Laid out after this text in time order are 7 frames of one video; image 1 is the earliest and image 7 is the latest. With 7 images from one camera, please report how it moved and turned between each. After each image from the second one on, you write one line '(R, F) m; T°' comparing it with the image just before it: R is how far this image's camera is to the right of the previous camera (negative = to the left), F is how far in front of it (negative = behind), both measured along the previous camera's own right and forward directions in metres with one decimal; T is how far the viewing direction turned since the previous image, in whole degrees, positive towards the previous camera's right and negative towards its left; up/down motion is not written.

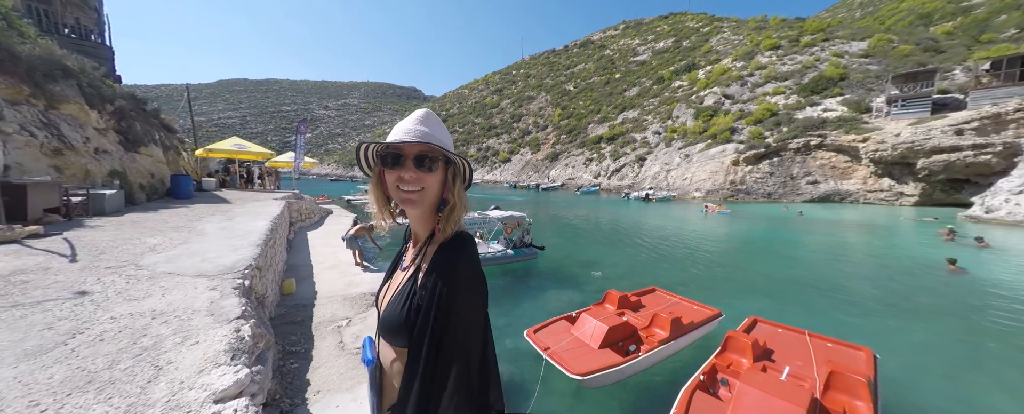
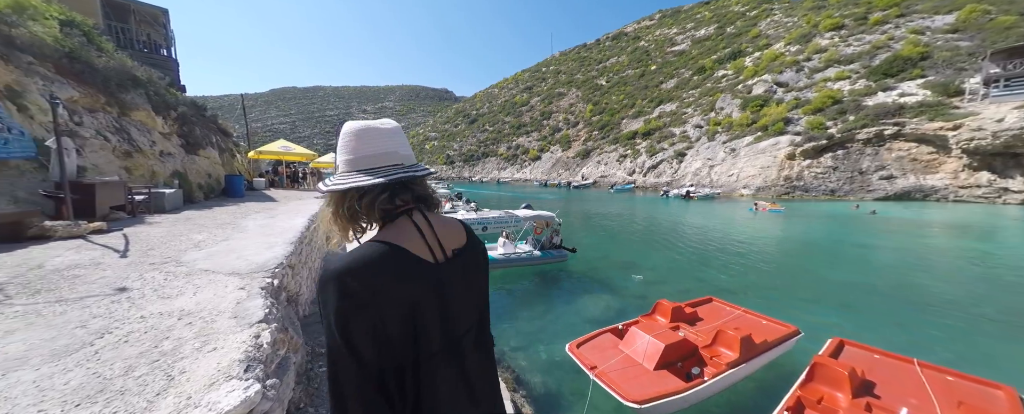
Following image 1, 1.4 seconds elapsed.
(-0.1, +0.5) m; -6°
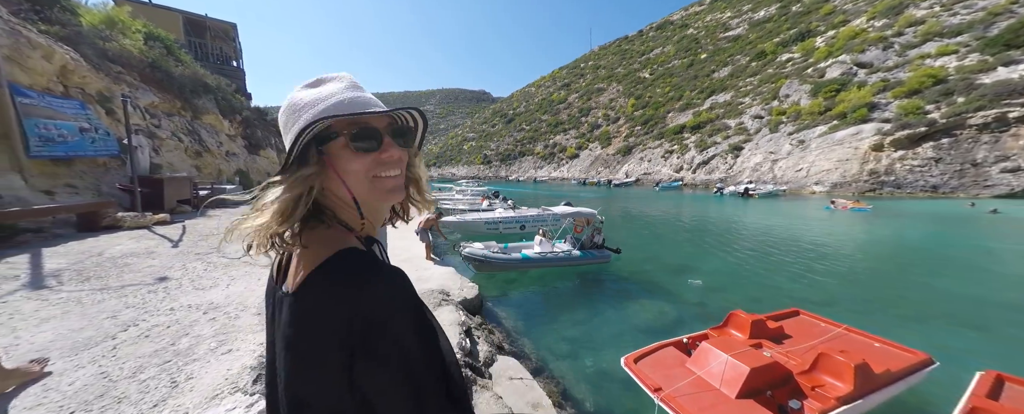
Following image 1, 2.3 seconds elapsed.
(-0.2, +0.6) m; -7°
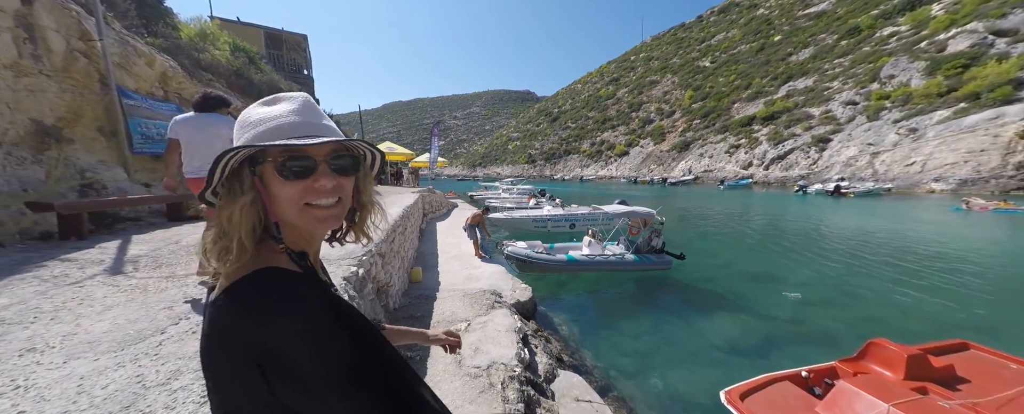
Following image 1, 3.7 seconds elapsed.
(-0.3, +0.6) m; -8°
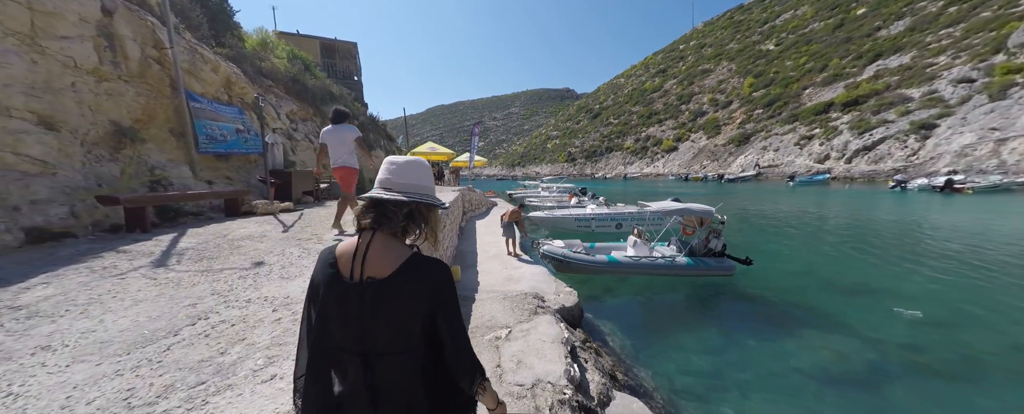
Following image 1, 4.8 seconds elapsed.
(-0.1, +0.6) m; -7°
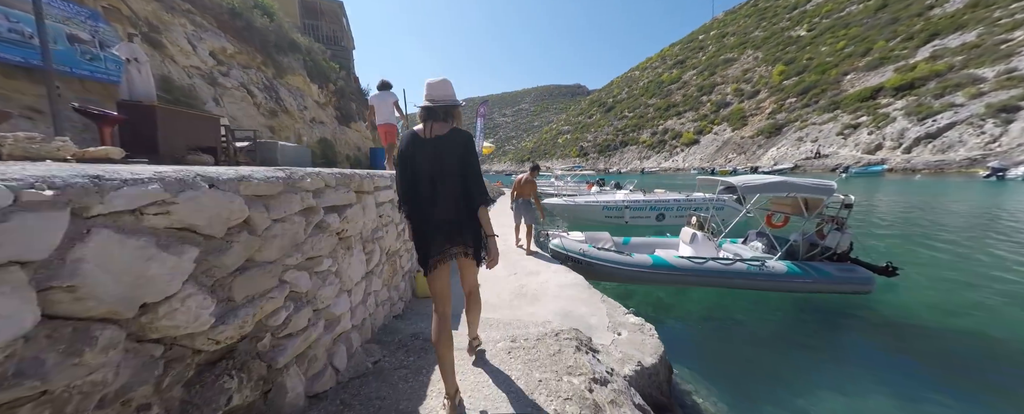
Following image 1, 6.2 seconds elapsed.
(-0.1, +3.6) m; -2°
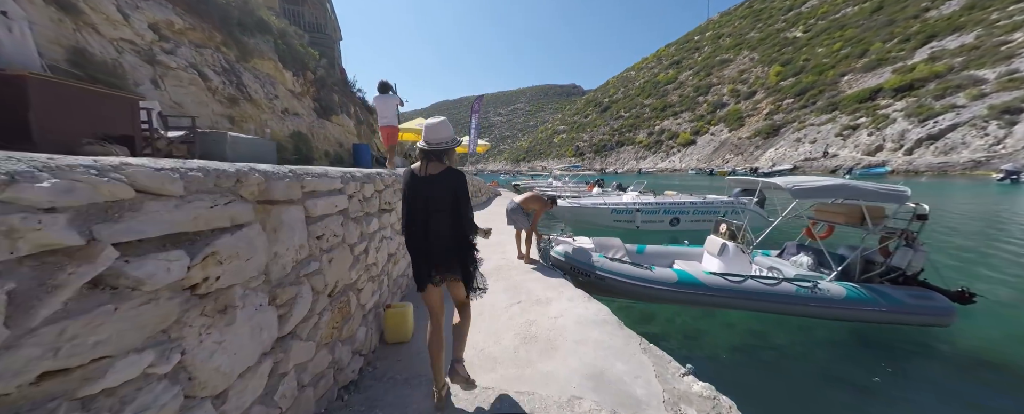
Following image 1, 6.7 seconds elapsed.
(-0.1, +1.3) m; +1°
